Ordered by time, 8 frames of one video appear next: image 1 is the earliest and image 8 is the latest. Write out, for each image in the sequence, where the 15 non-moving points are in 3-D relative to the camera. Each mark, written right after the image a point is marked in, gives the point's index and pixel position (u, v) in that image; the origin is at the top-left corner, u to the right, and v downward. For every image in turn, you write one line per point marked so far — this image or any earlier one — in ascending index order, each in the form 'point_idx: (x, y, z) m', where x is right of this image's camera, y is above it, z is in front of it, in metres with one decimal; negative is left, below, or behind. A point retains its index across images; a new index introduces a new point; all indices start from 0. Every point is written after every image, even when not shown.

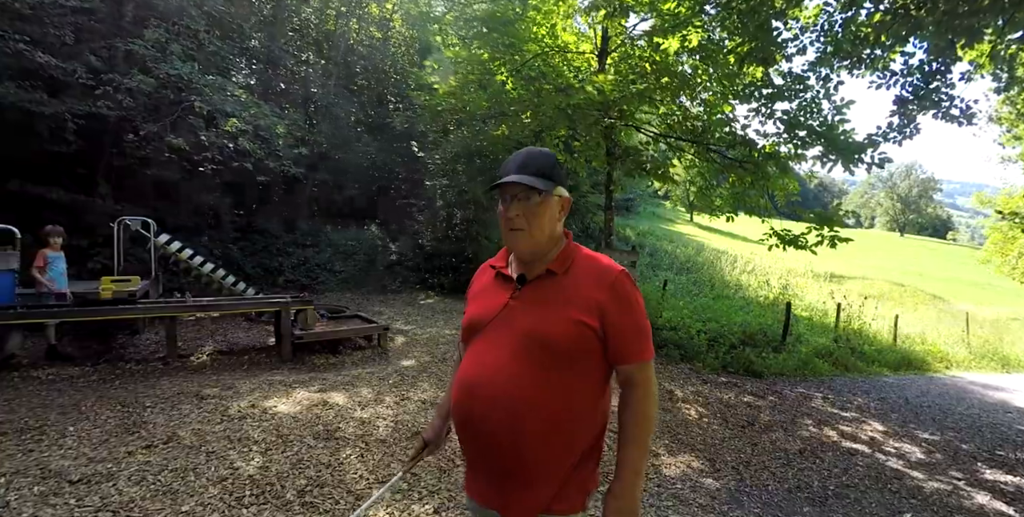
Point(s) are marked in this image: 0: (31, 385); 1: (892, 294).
0: (-3.9, -1.0, +3.7) m
1: (+11.5, -1.1, +14.2) m
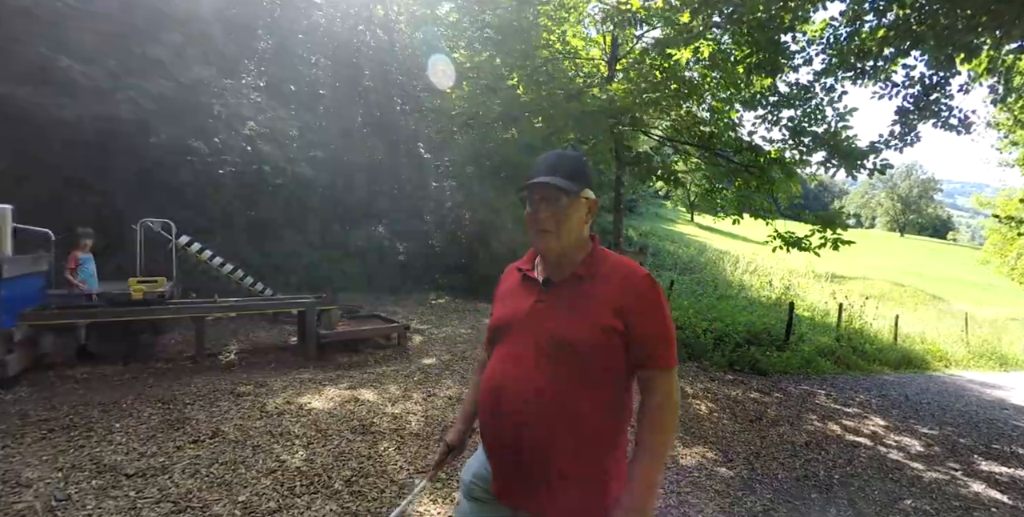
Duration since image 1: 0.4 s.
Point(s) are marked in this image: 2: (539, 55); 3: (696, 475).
0: (-3.7, -1.1, +3.9) m
1: (+11.7, -1.1, +14.4) m
2: (+0.5, +3.0, +6.8) m
3: (+1.1, -1.2, +2.7) m
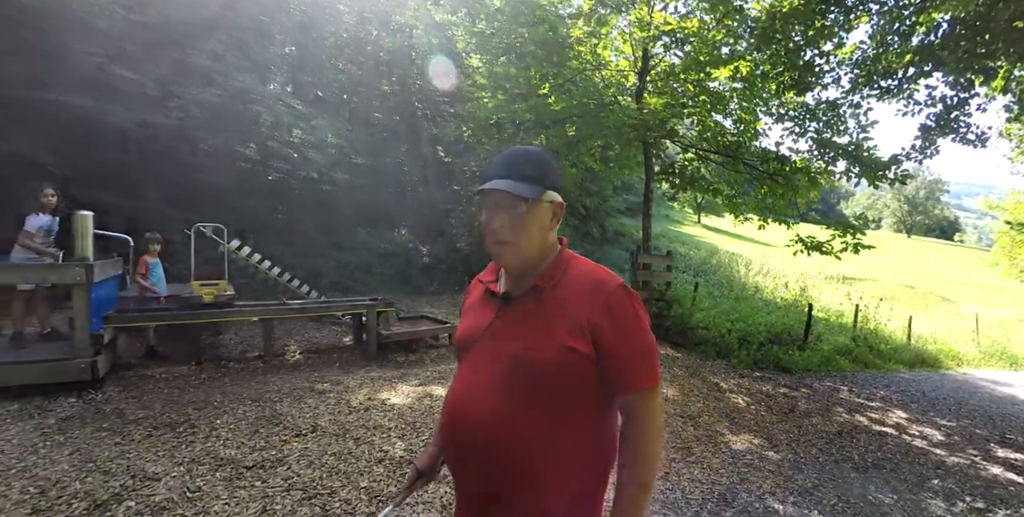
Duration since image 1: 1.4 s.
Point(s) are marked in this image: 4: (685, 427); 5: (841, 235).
0: (-3.3, -1.1, +4.2) m
1: (+12.2, -1.2, +14.7) m
2: (+0.9, +3.0, +7.1) m
3: (+1.5, -1.3, +3.0) m
4: (+1.3, -1.2, +3.4) m
5: (+4.9, +0.4, +6.9) m
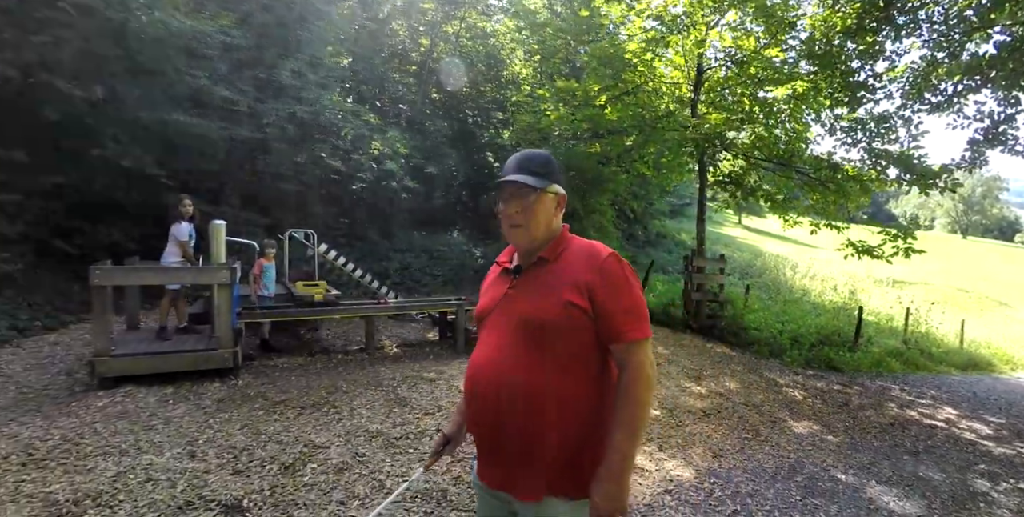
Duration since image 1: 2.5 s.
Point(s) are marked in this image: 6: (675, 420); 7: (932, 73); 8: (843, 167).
0: (-2.5, -1.1, +5.0) m
1: (+13.6, -1.2, +14.4) m
2: (+1.9, +2.9, +7.6) m
3: (+2.2, -1.3, +3.5) m
4: (+2.0, -1.3, +3.9) m
5: (+5.8, +0.3, +7.1) m
6: (+1.3, -1.2, +3.5) m
7: (+5.0, +2.2, +5.7) m
8: (+5.0, +1.4, +7.1) m
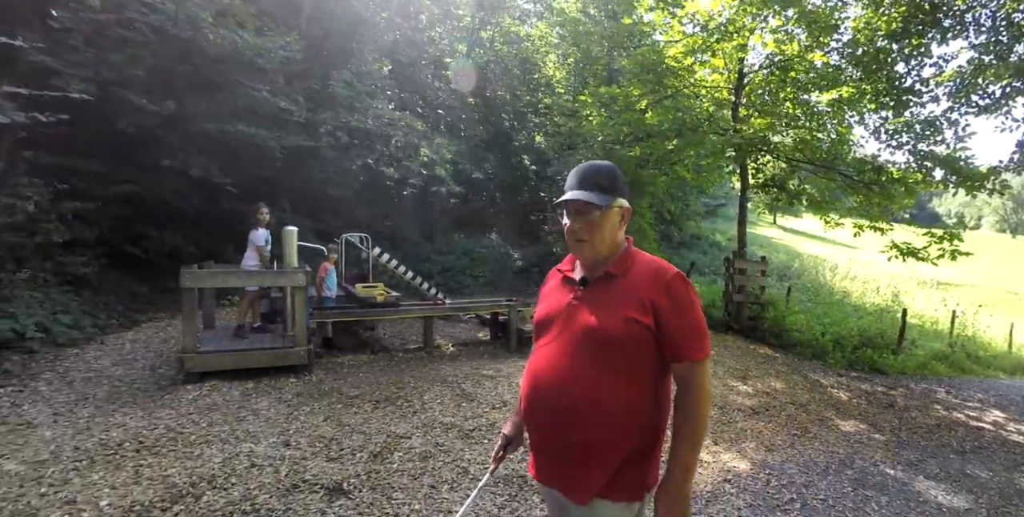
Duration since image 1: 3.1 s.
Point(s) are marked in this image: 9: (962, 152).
0: (-2.0, -1.2, +5.4) m
1: (+14.7, -1.3, +13.9) m
2: (+2.6, +2.9, +7.8) m
3: (+2.7, -1.4, +3.6) m
4: (+2.5, -1.3, +4.1) m
5: (+6.4, +0.3, +7.1) m
6: (+1.7, -1.3, +3.7) m
7: (+5.6, +2.2, +5.7) m
8: (+5.7, +1.3, +7.1) m
9: (+6.3, +1.5, +6.5) m
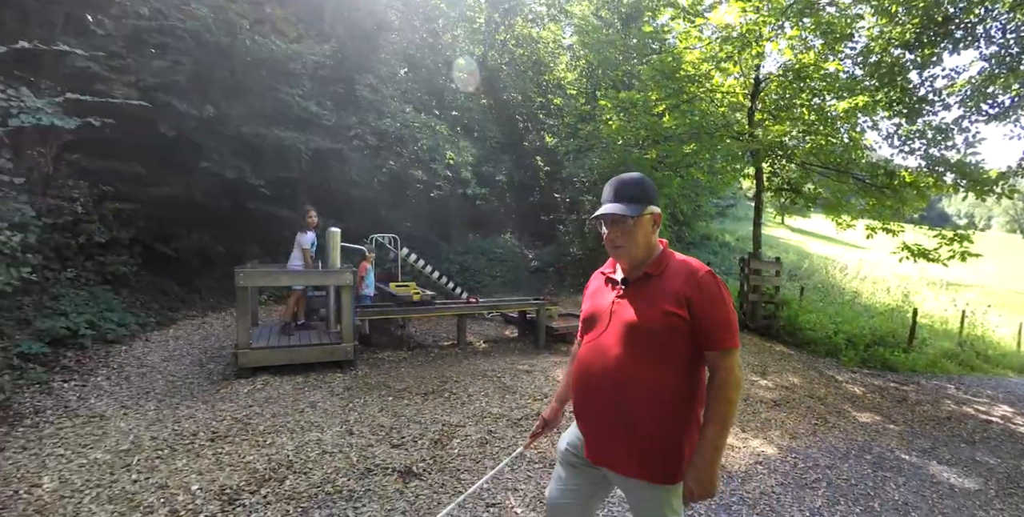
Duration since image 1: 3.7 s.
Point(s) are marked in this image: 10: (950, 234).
0: (-1.6, -1.2, +5.8) m
1: (+15.1, -1.3, +14.1) m
2: (+3.0, +2.9, +8.0) m
3: (+3.0, -1.4, +3.9) m
4: (+2.9, -1.4, +4.4) m
5: (+6.8, +0.2, +7.3) m
6: (+2.1, -1.3, +4.0) m
7: (+6.0, +2.1, +5.9) m
8: (+6.1, +1.3, +7.4) m
9: (+6.6, +1.4, +6.8) m
10: (+6.9, +0.4, +7.4) m
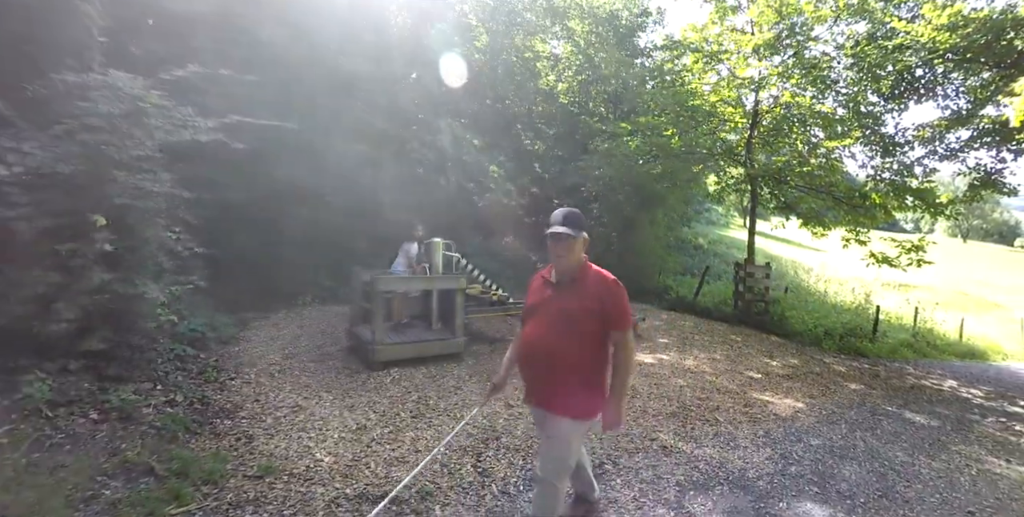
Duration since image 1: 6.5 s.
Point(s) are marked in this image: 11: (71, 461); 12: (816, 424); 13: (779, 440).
0: (-0.7, -1.3, +6.9) m
1: (+15.4, -1.4, +16.4) m
2: (+3.7, +2.8, +9.5) m
3: (+4.0, -1.5, +5.3) m
4: (+3.8, -1.5, +5.8) m
5: (+7.6, +0.1, +9.0) m
6: (+3.1, -1.4, +5.4) m
7: (+6.8, +2.0, +7.5) m
8: (+6.8, +1.2, +9.0) m
9: (+7.4, +1.3, +8.4) m
10: (+7.6, +0.3, +9.0) m
11: (-2.8, -1.3, +3.0) m
12: (+2.6, -1.4, +4.0) m
13: (+2.0, -1.4, +3.6) m
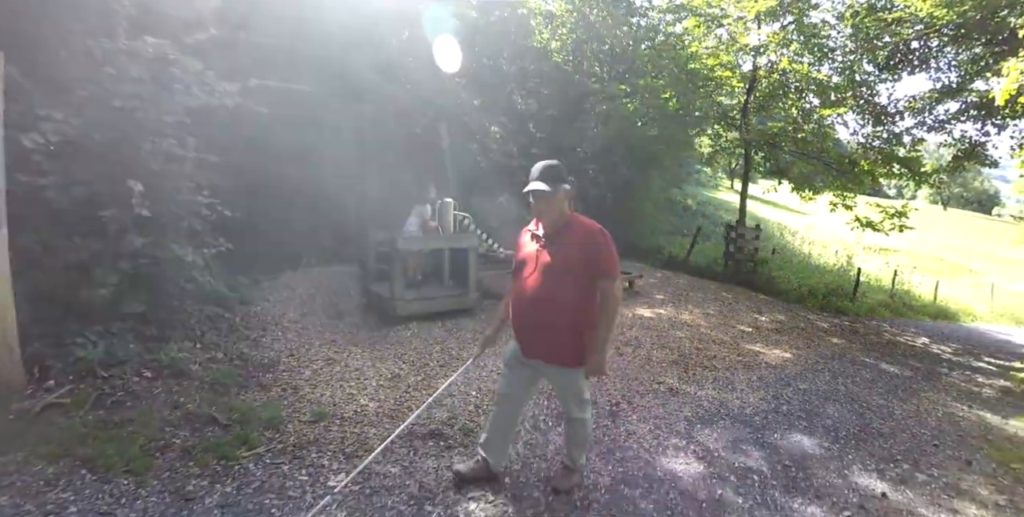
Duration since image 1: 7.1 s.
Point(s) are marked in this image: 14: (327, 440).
0: (-0.6, -0.7, +7.2) m
1: (+15.2, -0.2, +17.1) m
2: (+3.8, +3.5, +9.6) m
3: (+4.2, -1.1, +5.8) m
4: (+3.9, -1.0, +6.3) m
5: (+7.6, +0.8, +9.4) m
6: (+3.2, -1.0, +5.8) m
7: (+7.0, +2.6, +7.8) m
8: (+6.9, +1.9, +9.3) m
9: (+7.5, +2.0, +8.8) m
10: (+7.7, +0.9, +9.5) m
11: (-2.6, -1.1, +3.3) m
12: (+2.8, -1.1, +4.5) m
13: (+2.2, -1.1, +4.0) m
14: (-1.2, -1.2, +3.0) m
